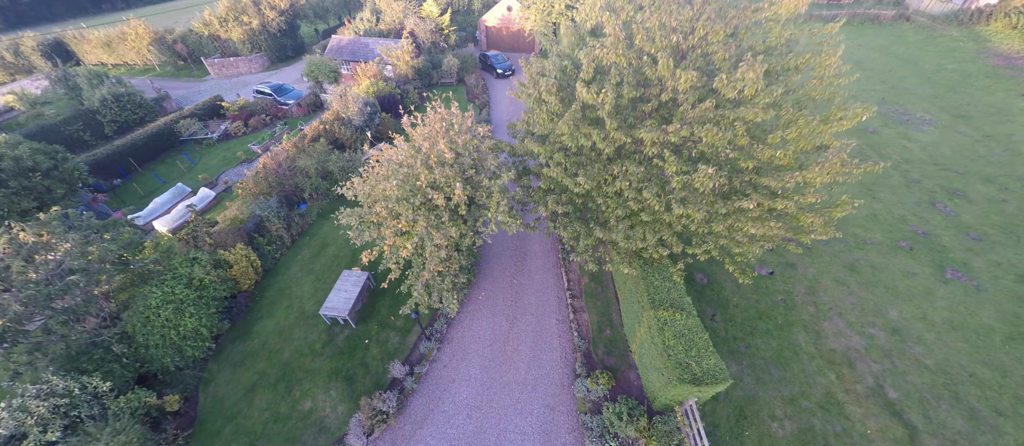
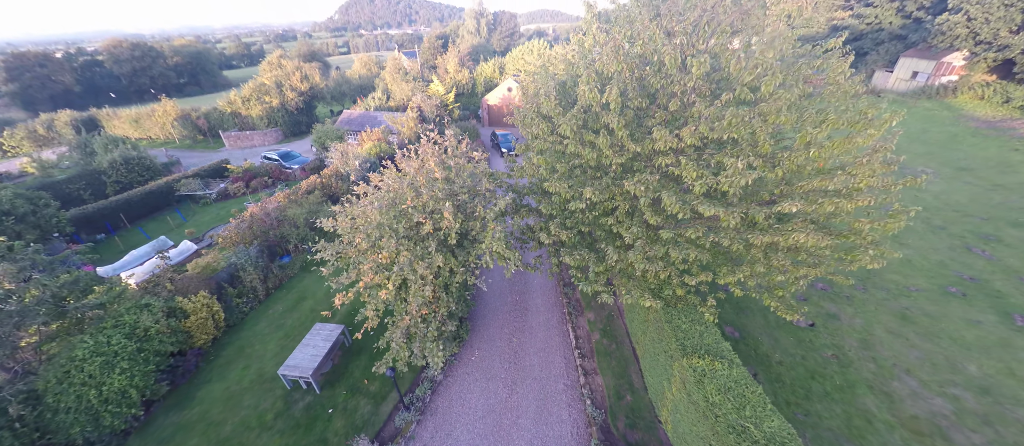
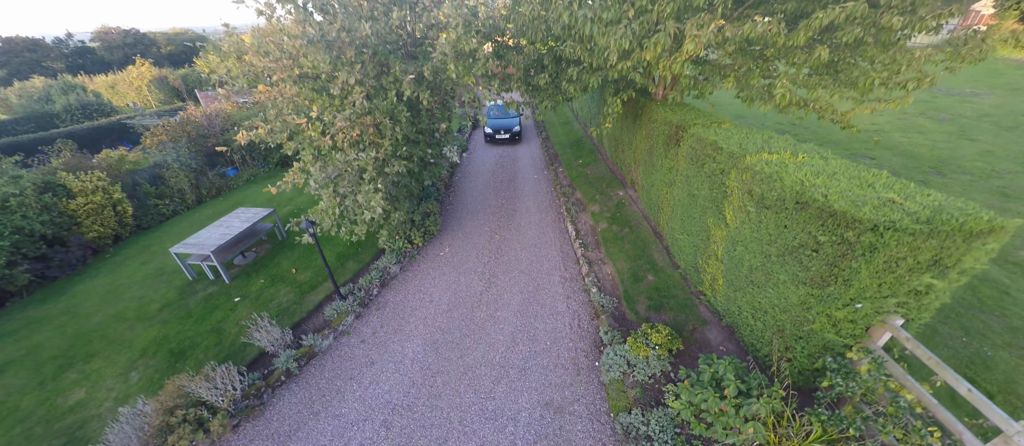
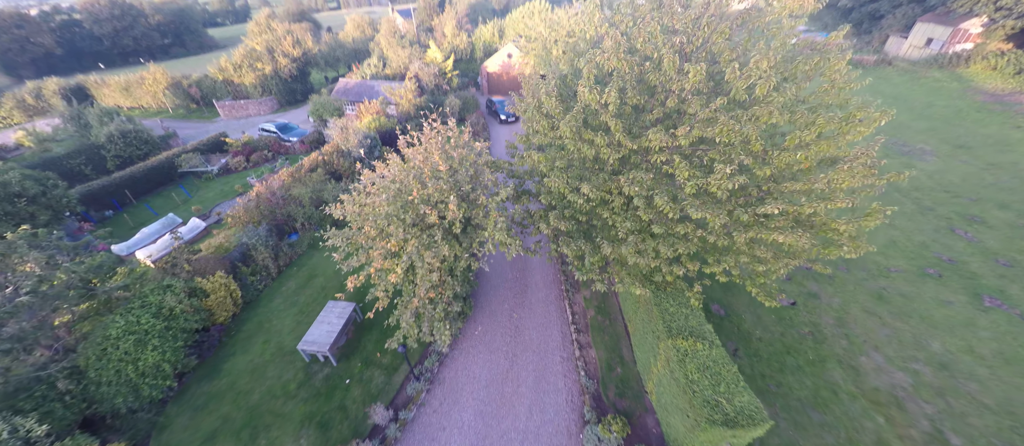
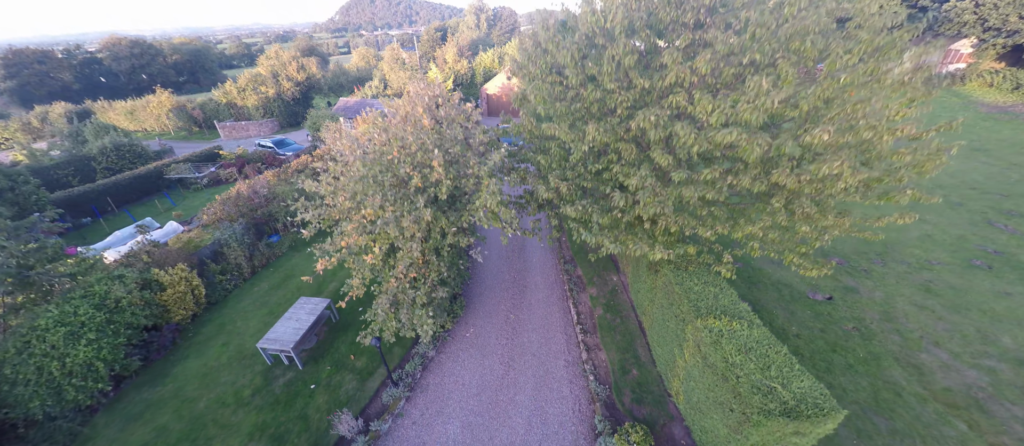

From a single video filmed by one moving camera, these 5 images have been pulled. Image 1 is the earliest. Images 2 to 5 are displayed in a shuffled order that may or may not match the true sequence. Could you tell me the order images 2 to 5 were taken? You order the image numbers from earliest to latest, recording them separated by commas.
4, 2, 5, 3
